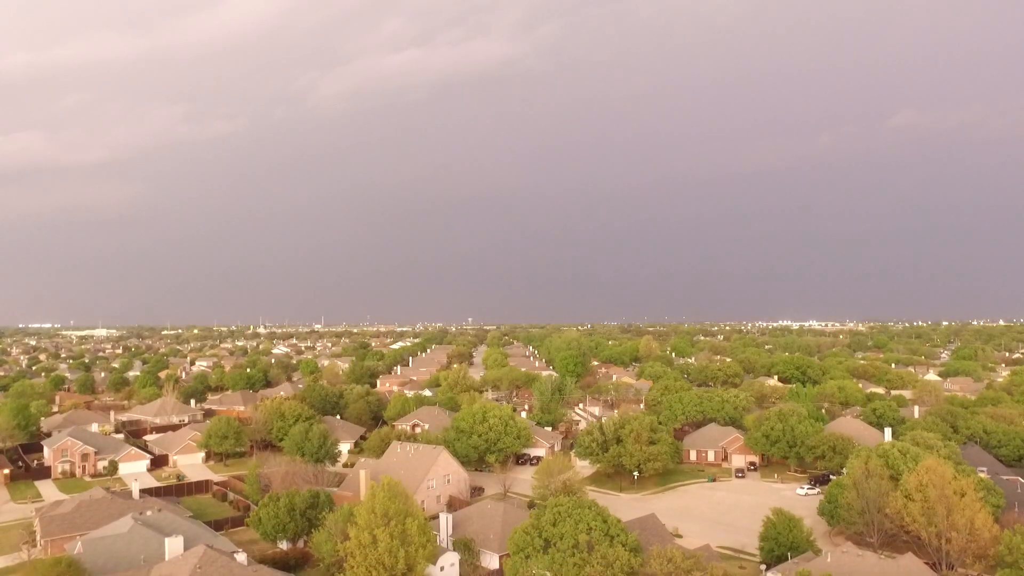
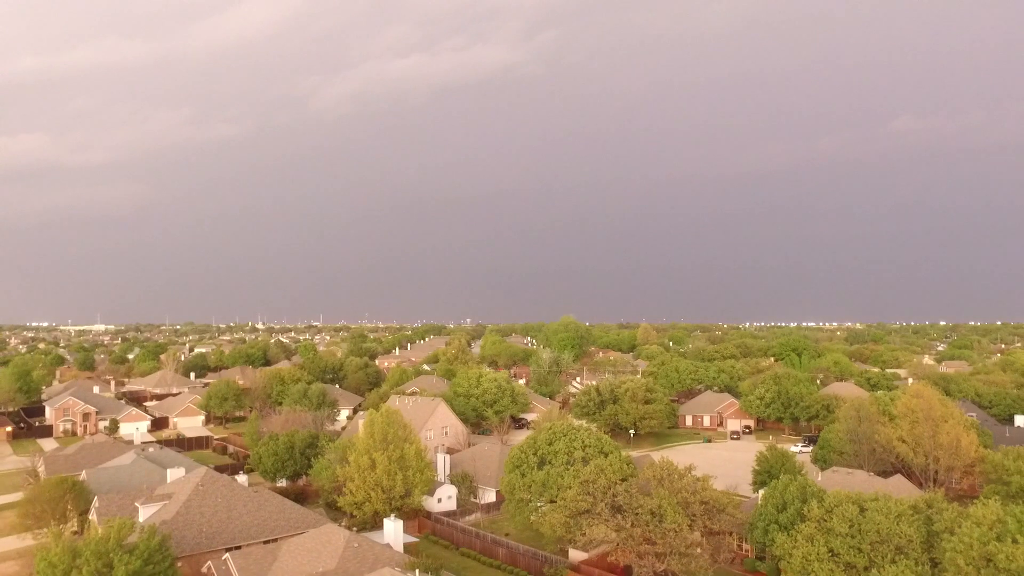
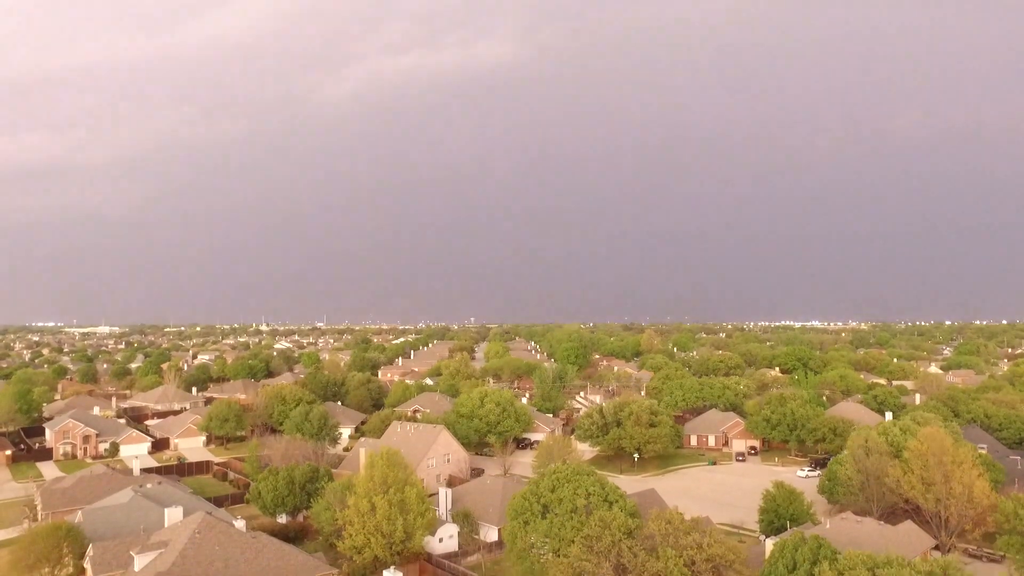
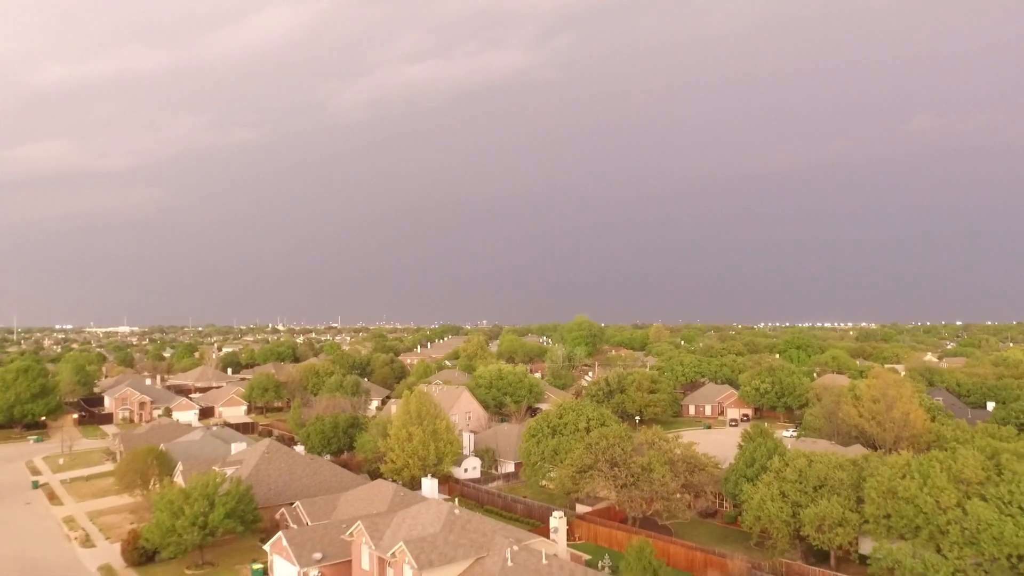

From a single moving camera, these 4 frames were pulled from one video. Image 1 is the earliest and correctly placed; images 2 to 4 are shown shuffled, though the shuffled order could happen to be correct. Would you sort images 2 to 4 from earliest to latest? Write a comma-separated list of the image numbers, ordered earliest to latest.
3, 2, 4
